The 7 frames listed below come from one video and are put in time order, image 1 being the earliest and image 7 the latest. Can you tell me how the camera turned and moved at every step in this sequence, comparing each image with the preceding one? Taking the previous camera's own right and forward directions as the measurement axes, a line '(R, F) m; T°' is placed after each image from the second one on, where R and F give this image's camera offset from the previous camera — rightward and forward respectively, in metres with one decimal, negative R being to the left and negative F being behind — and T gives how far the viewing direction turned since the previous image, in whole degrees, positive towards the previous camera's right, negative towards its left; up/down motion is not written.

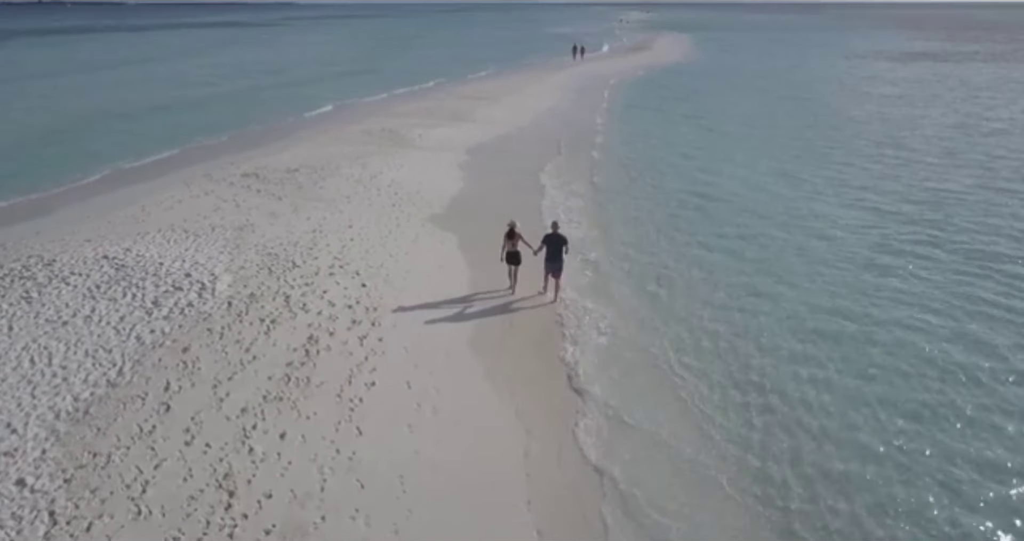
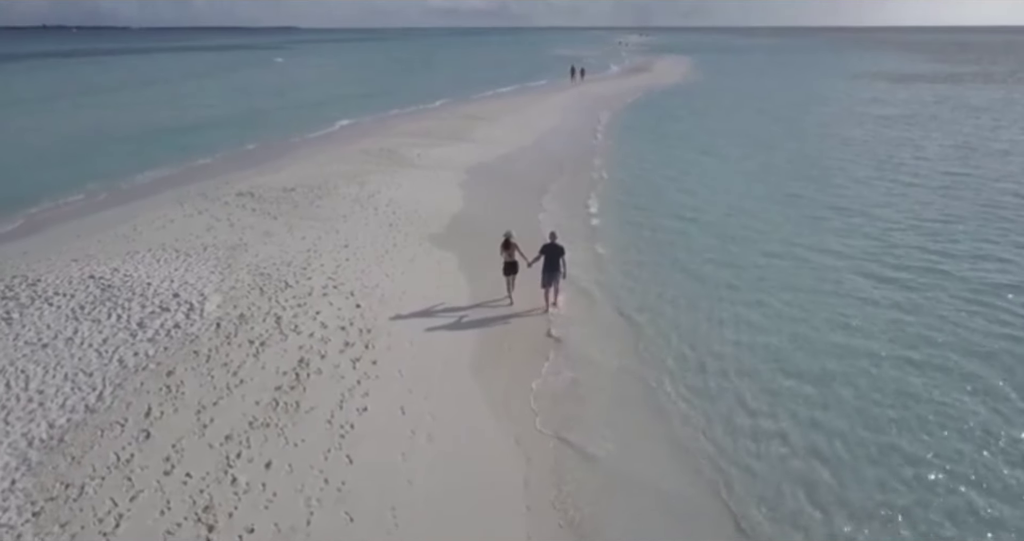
(0.0, +0.4) m; 0°
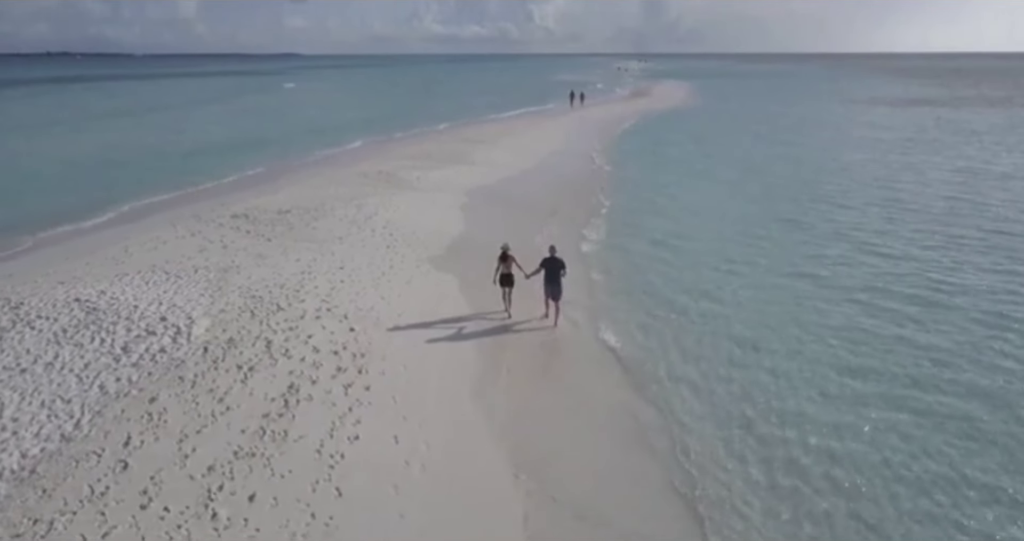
(0.0, +0.4) m; 0°
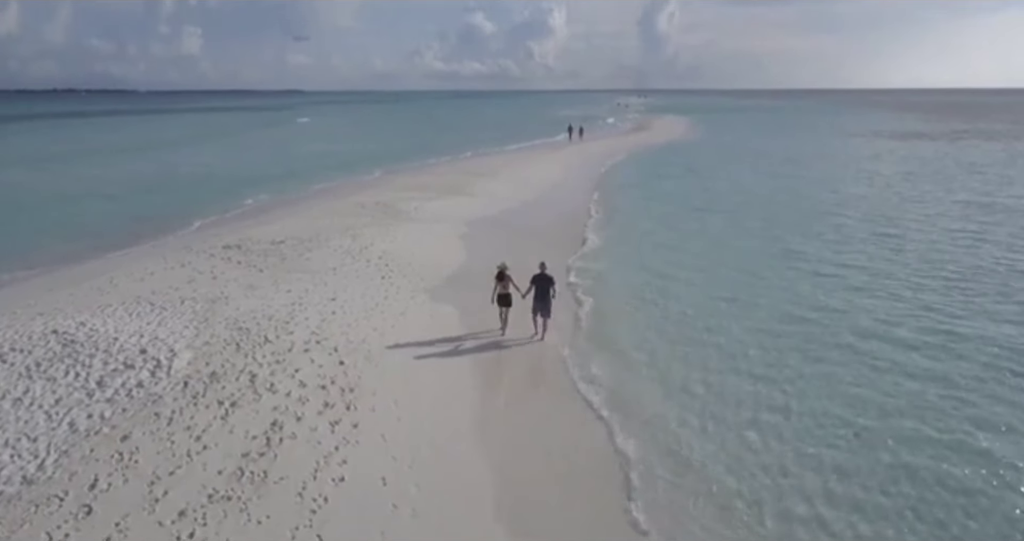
(0.0, +0.6) m; 0°
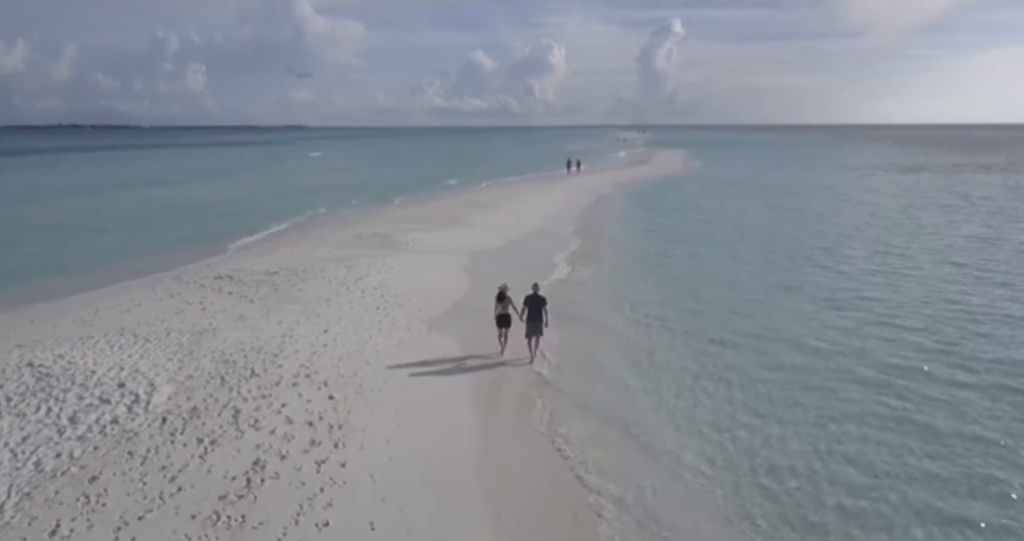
(0.0, +0.6) m; 0°
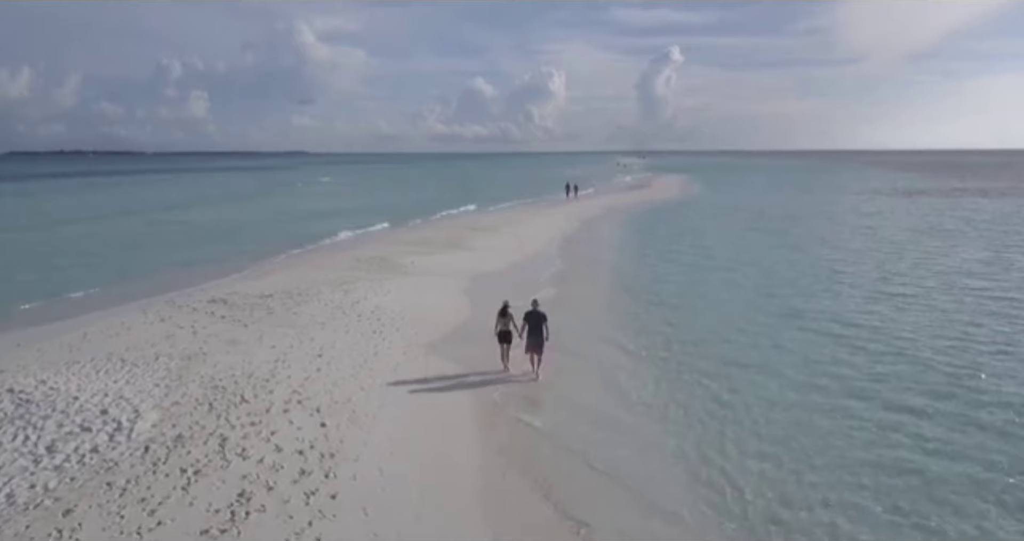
(0.0, +0.4) m; 0°
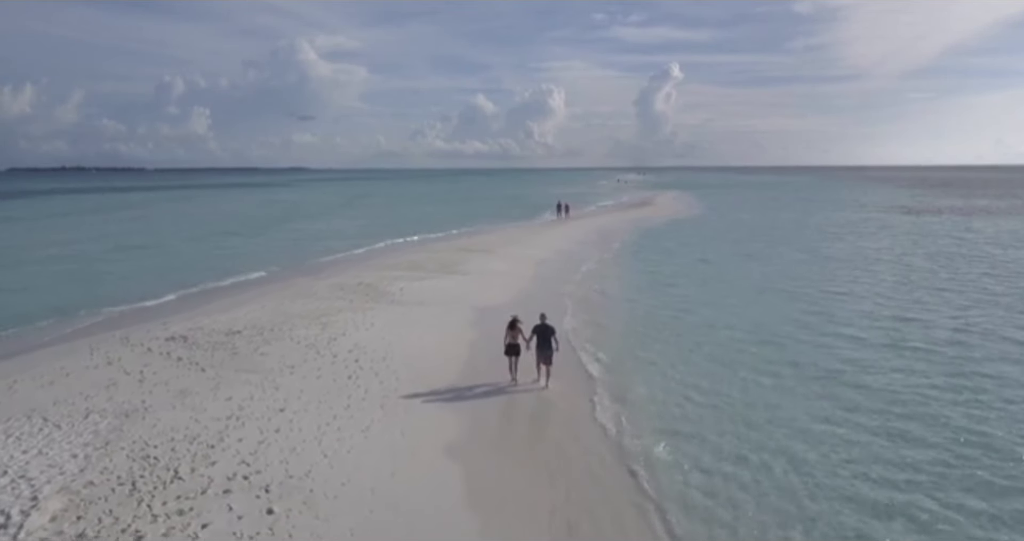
(+0.1, +2.1) m; 0°
